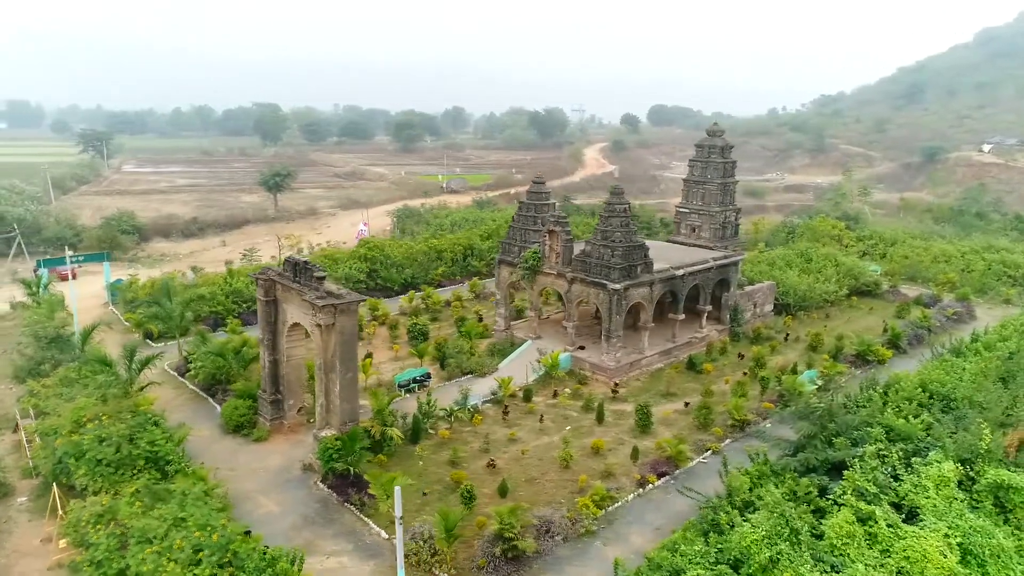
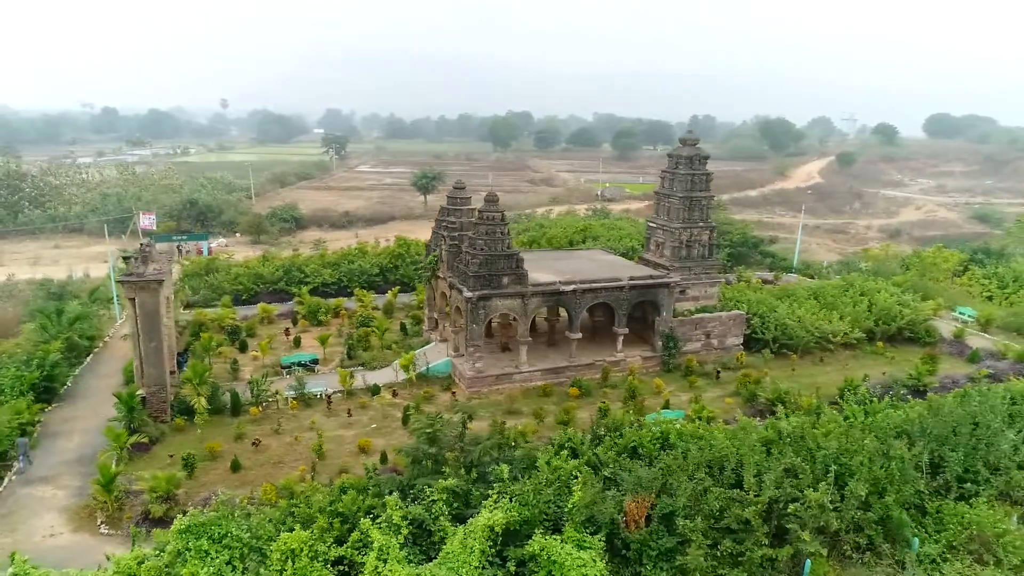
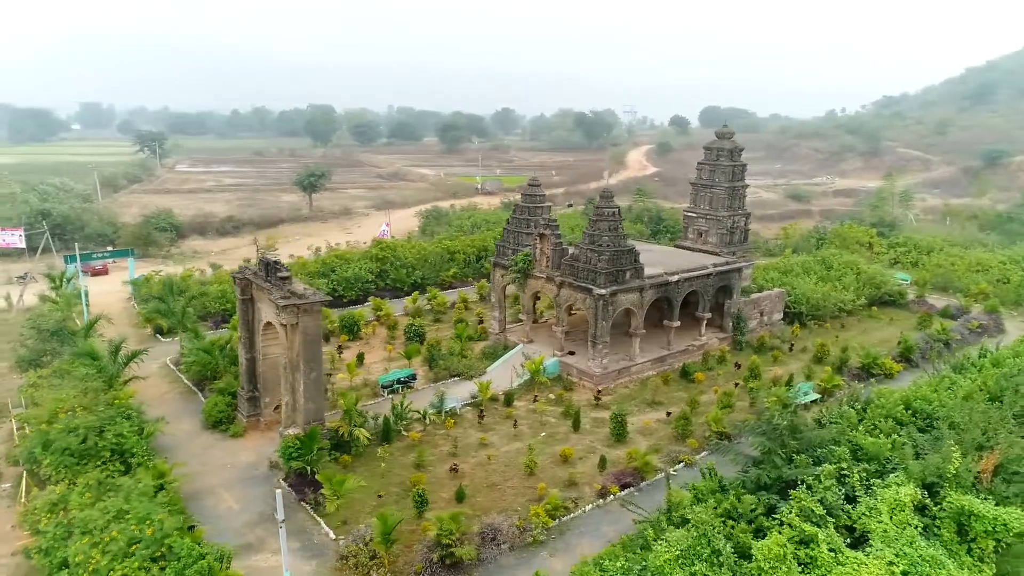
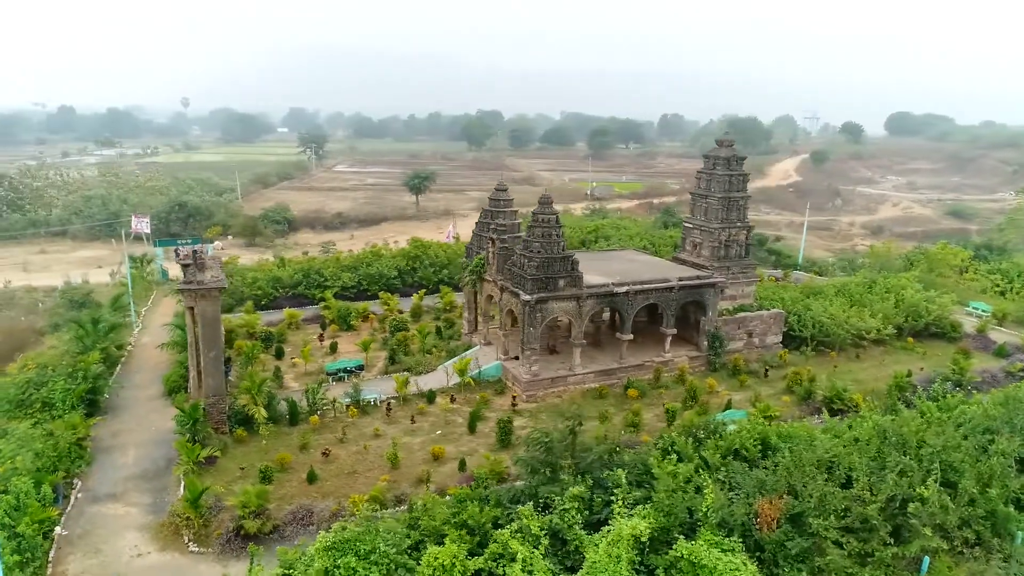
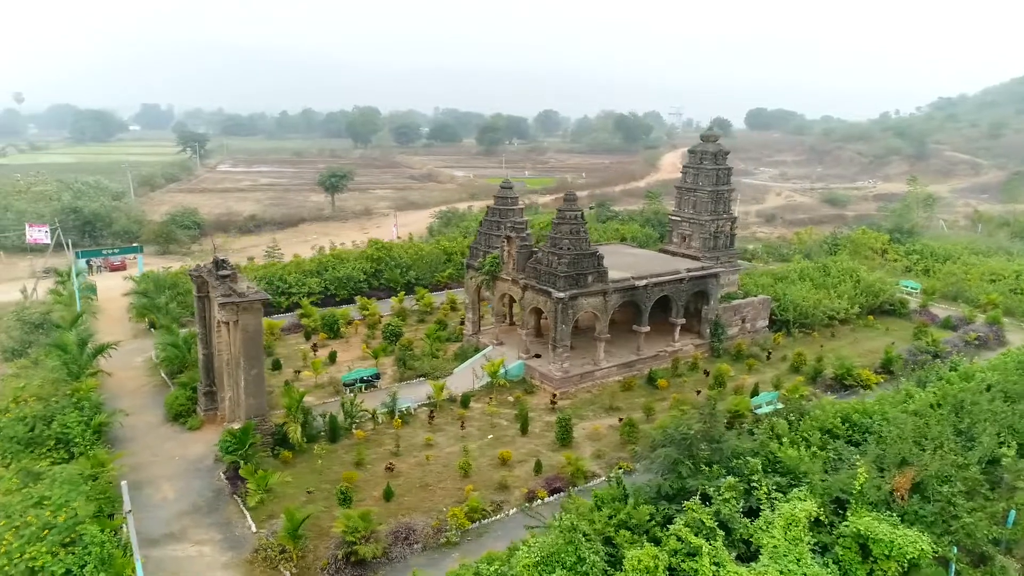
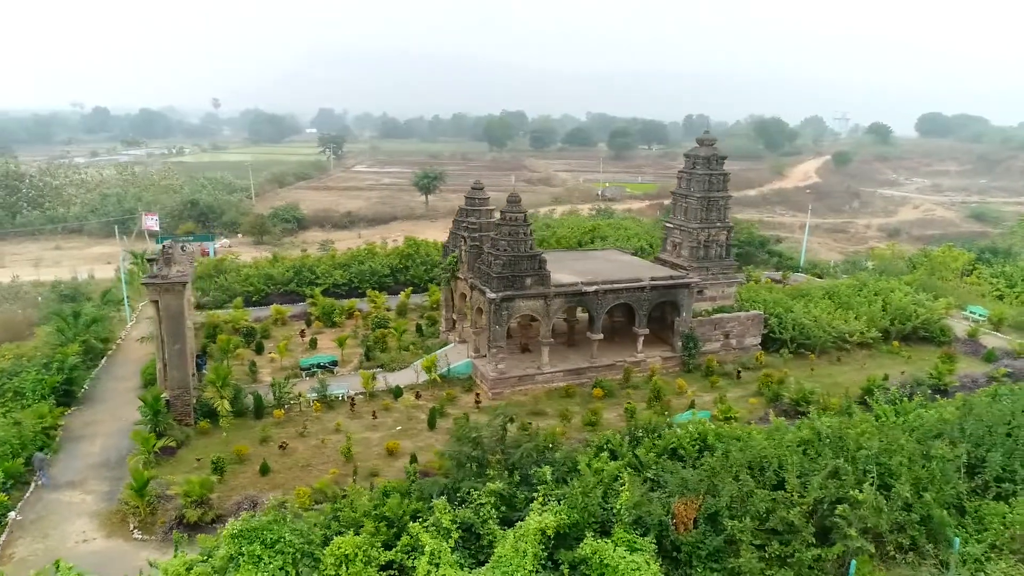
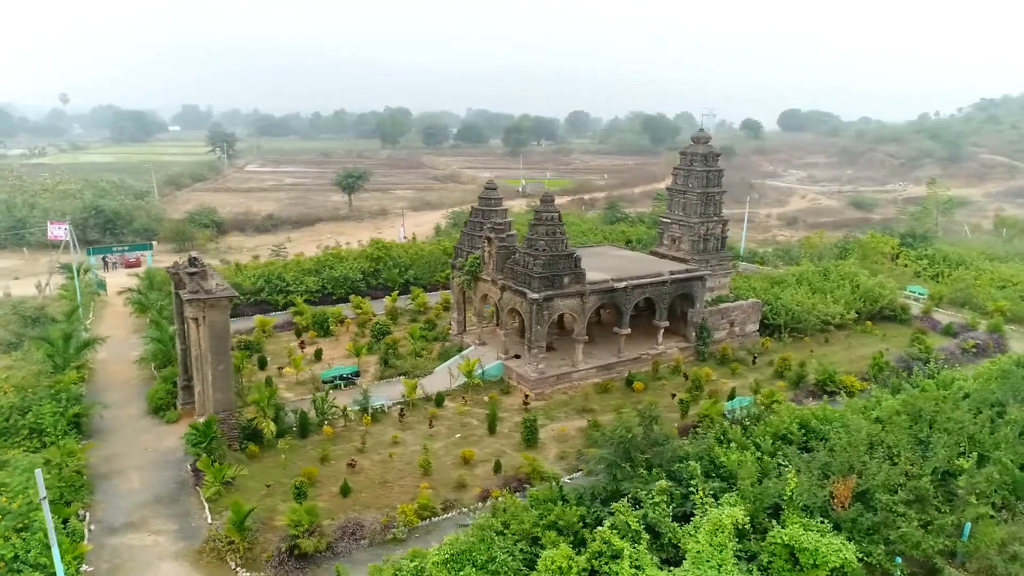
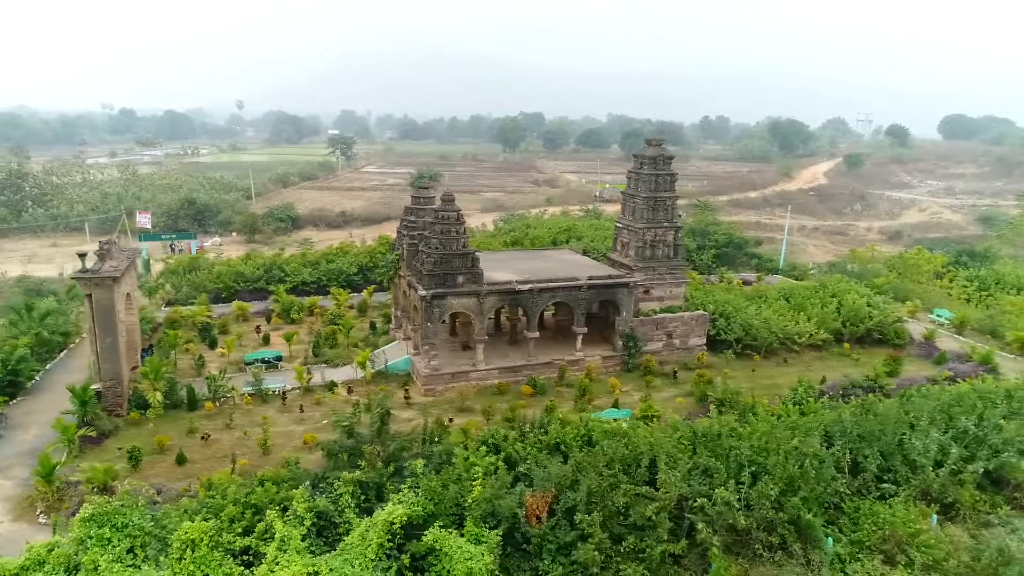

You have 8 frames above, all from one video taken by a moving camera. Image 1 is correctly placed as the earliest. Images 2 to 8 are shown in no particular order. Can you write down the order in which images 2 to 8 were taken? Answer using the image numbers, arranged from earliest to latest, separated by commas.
3, 5, 7, 4, 6, 2, 8
